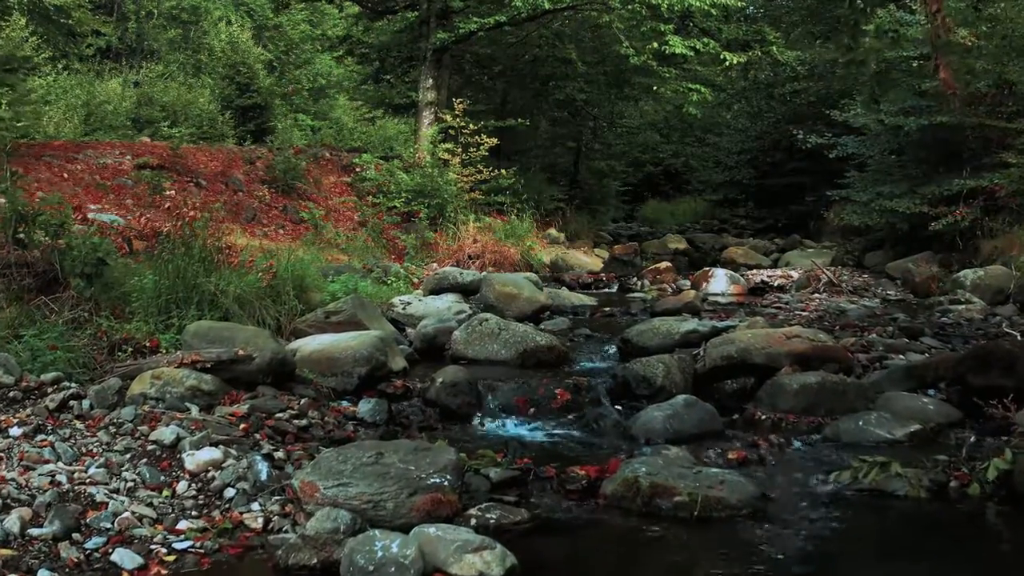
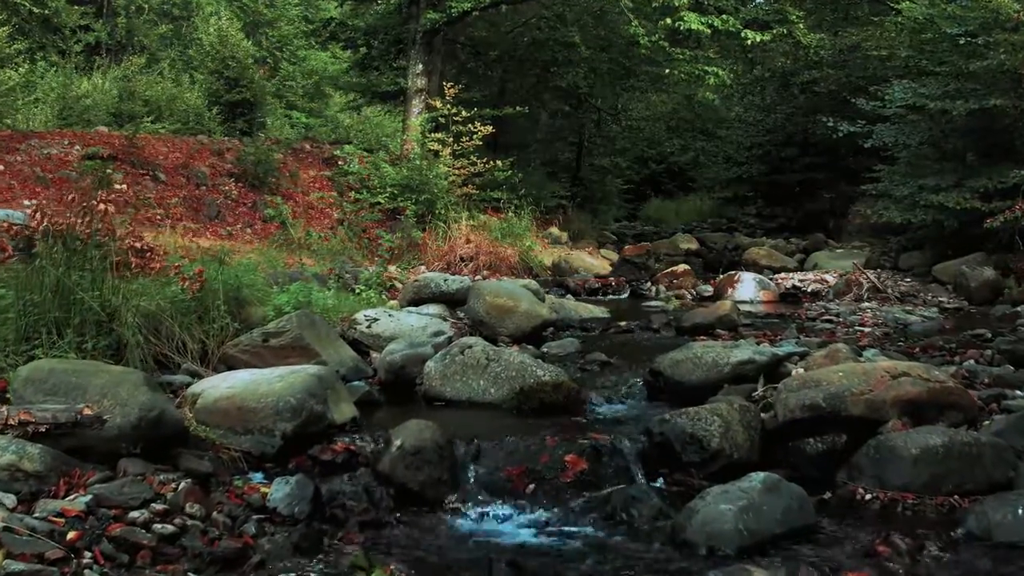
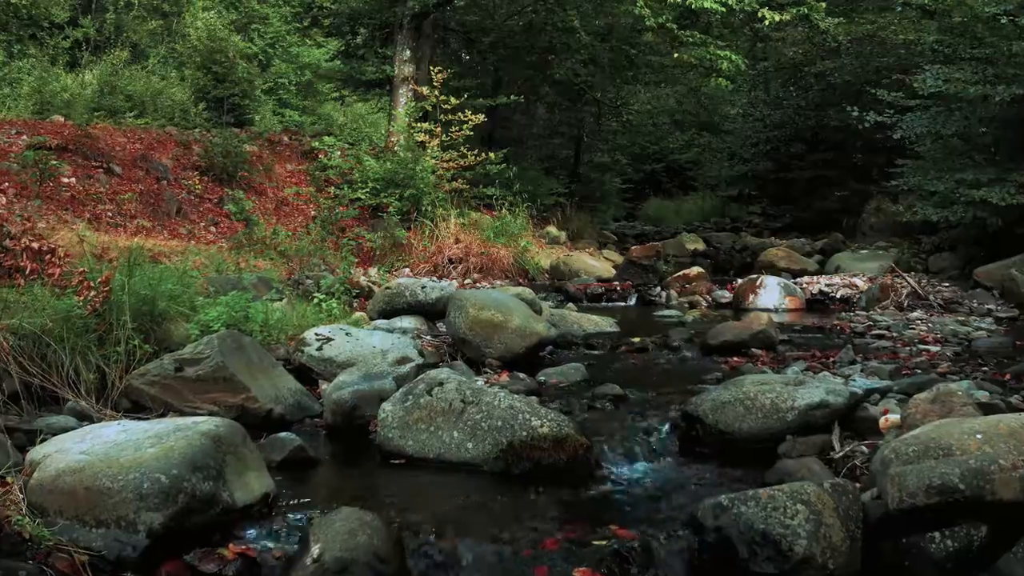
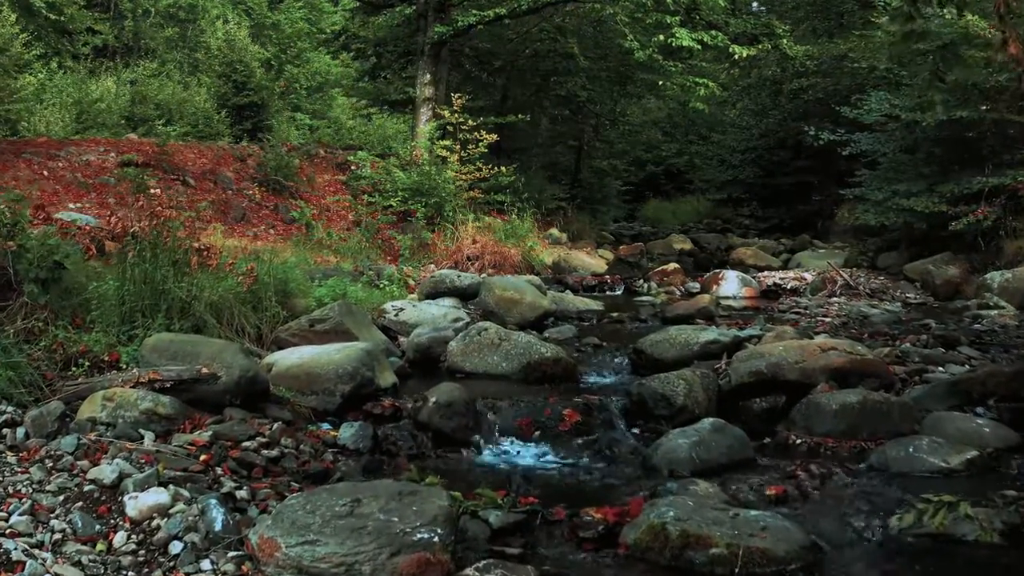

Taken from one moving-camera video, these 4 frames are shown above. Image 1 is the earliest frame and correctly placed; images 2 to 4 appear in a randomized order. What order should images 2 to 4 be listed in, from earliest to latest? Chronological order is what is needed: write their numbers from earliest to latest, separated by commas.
4, 2, 3
